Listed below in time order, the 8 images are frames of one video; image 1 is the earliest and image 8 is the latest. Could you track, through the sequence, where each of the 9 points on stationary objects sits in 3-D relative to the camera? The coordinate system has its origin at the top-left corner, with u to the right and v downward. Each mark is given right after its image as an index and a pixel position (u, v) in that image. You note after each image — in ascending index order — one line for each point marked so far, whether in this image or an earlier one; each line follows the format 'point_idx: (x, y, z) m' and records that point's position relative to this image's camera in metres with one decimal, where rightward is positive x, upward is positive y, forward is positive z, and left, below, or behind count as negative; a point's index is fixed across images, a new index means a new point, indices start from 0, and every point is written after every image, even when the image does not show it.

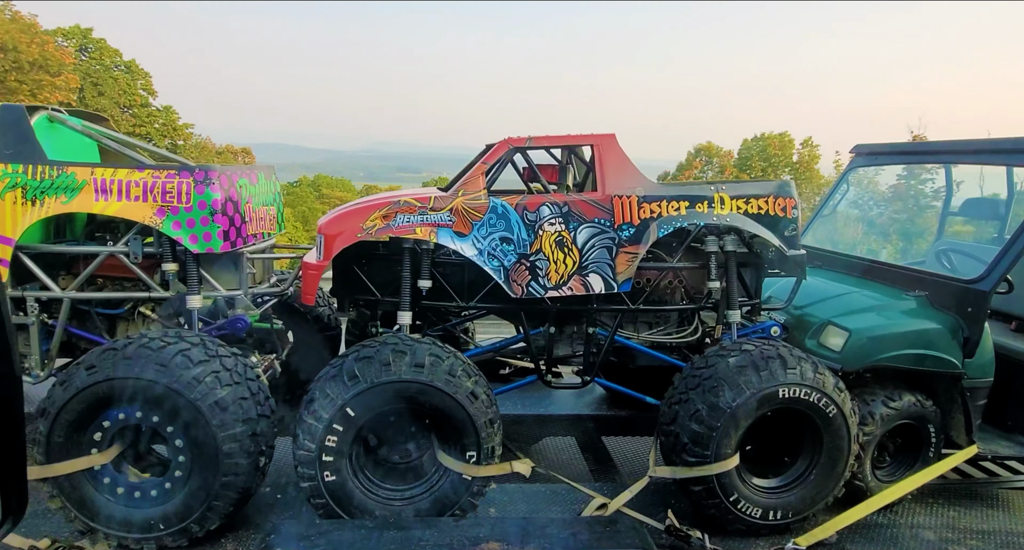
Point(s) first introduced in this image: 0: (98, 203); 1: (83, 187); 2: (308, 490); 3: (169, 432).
0: (-2.4, +0.4, +3.3) m
1: (-2.5, +0.5, +3.3) m
2: (-1.1, -1.1, +3.0) m
3: (-1.8, -0.8, +3.0) m
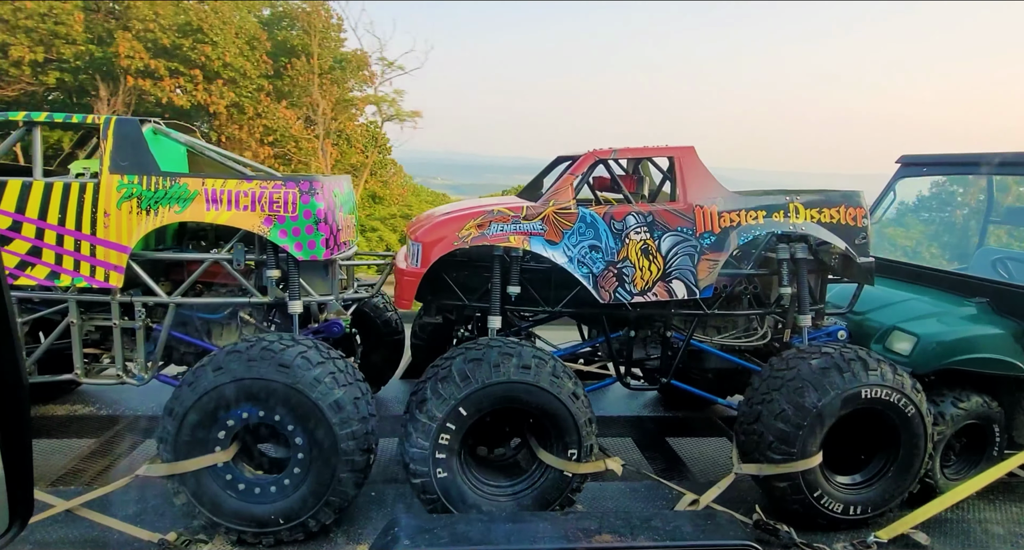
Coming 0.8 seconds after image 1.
0: (-1.8, +0.4, +3.5) m
1: (-1.9, +0.5, +3.5) m
2: (-0.5, -1.2, +3.2) m
3: (-1.2, -0.8, +3.1) m
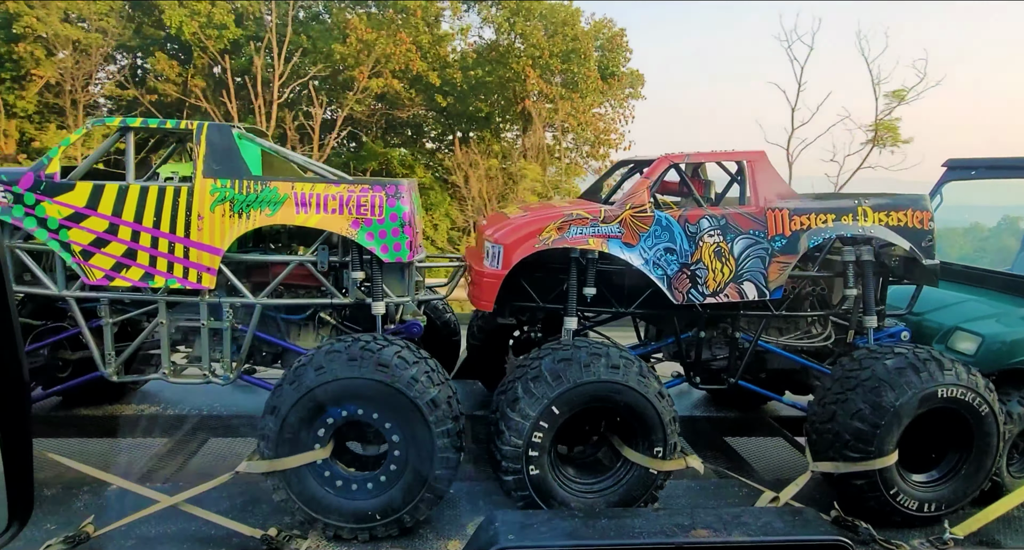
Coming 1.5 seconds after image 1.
0: (-1.3, +0.4, +3.6) m
1: (-1.4, +0.5, +3.5) m
2: (0.0, -1.2, +3.2) m
3: (-0.7, -0.8, +3.2) m
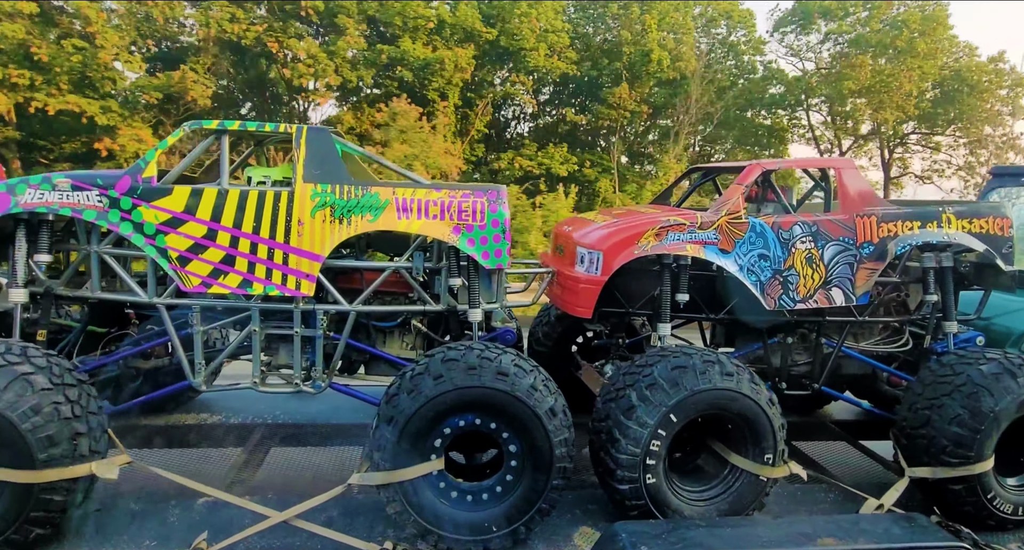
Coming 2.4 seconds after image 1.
0: (-0.7, +0.3, +3.5) m
1: (-0.8, +0.4, +3.5) m
2: (+0.6, -1.2, +3.2) m
3: (0.0, -0.9, +3.1) m
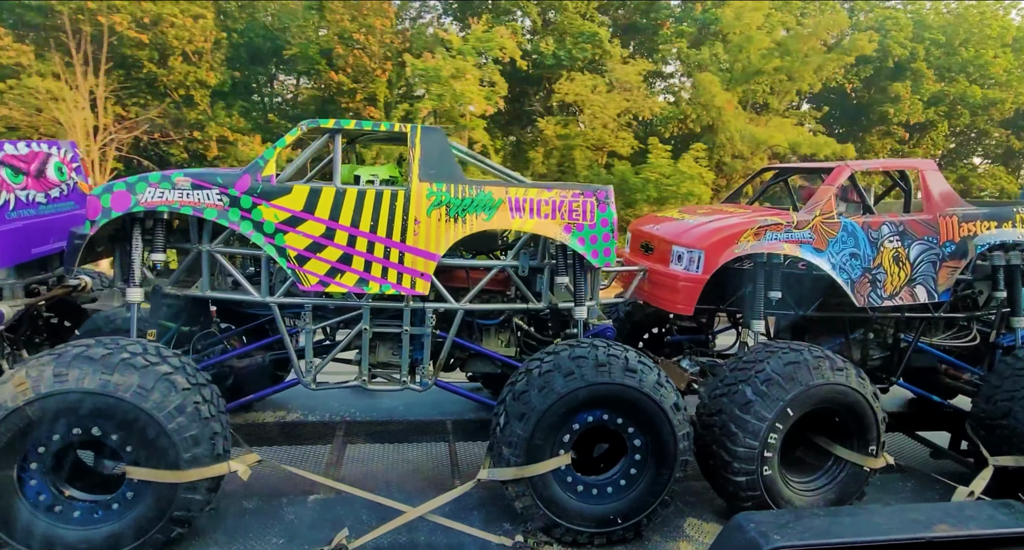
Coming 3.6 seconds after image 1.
0: (0.0, +0.3, +3.5) m
1: (-0.1, +0.4, +3.5) m
2: (+1.3, -1.2, +3.3) m
3: (+0.7, -0.9, +3.2) m
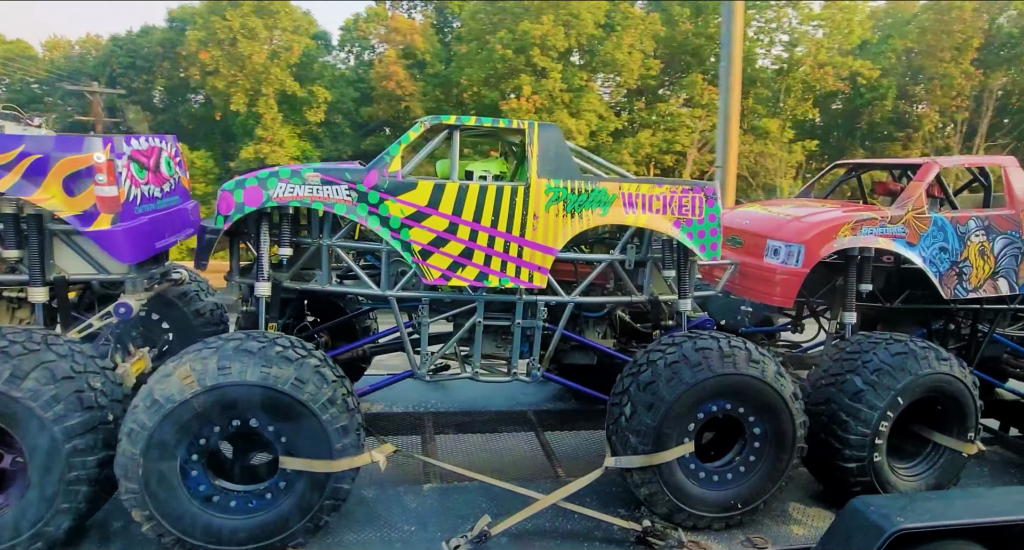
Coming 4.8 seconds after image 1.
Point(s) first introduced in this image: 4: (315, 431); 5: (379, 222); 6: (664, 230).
0: (+0.7, +0.4, +3.6) m
1: (+0.6, +0.5, +3.6) m
2: (+2.1, -1.2, +3.5) m
3: (+1.4, -0.8, +3.3) m
4: (-1.0, -0.8, +2.9) m
5: (-0.8, +0.3, +3.4) m
6: (+1.0, +0.3, +3.7) m
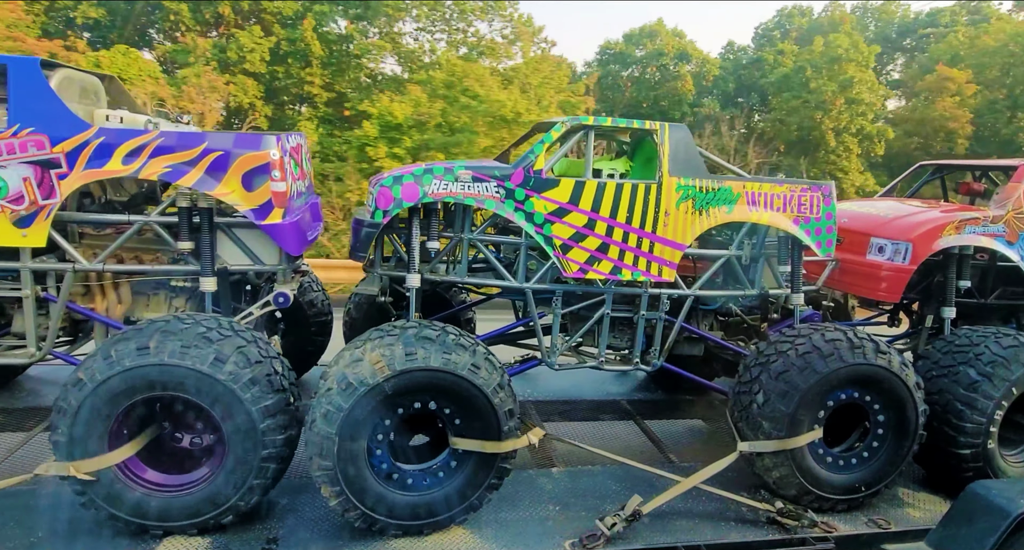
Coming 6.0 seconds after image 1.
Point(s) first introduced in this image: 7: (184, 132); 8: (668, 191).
0: (+1.6, +0.4, +3.8) m
1: (+1.5, +0.5, +3.8) m
2: (+2.9, -1.1, +3.6) m
3: (+2.2, -0.8, +3.5) m
4: (-0.1, -0.7, +3.0) m
5: (+0.1, +0.4, +3.5) m
6: (+1.8, +0.3, +3.8) m
7: (-1.8, +0.8, +3.2) m
8: (+1.0, +0.5, +3.7) m
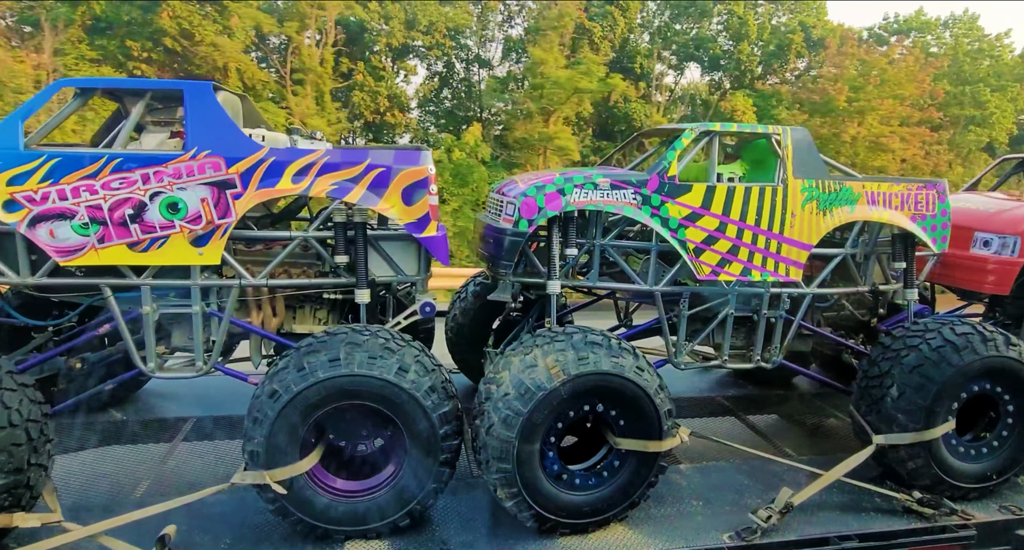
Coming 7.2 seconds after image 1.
0: (+2.4, +0.4, +3.9) m
1: (+2.3, +0.5, +3.9) m
2: (+3.8, -1.1, +3.8) m
3: (+3.1, -0.8, +3.6) m
4: (+0.7, -0.8, +3.2) m
5: (+0.9, +0.3, +3.6) m
6: (+2.7, +0.3, +3.9) m
7: (-1.0, +0.7, +3.3) m
8: (+1.9, +0.5, +3.8) m
